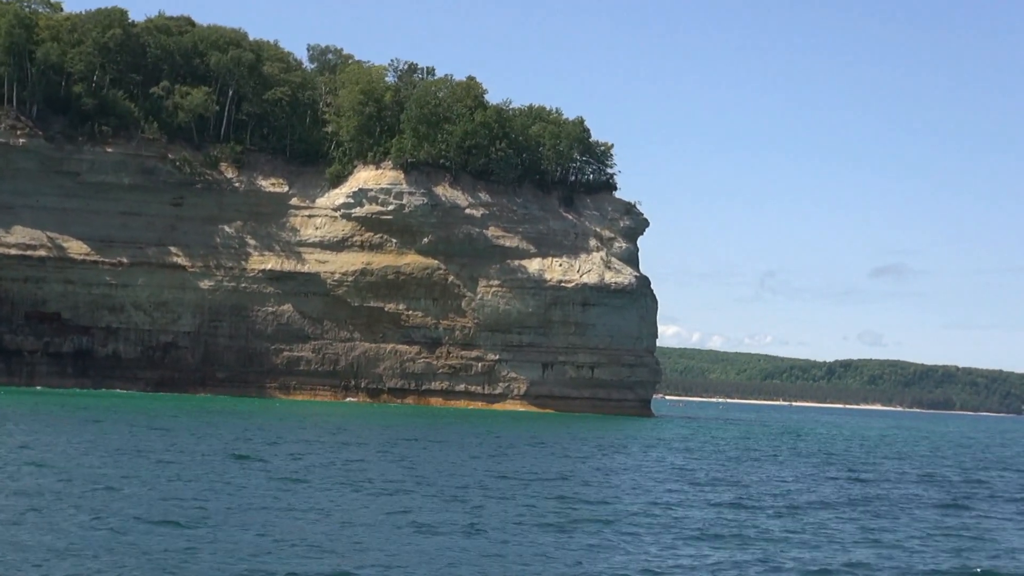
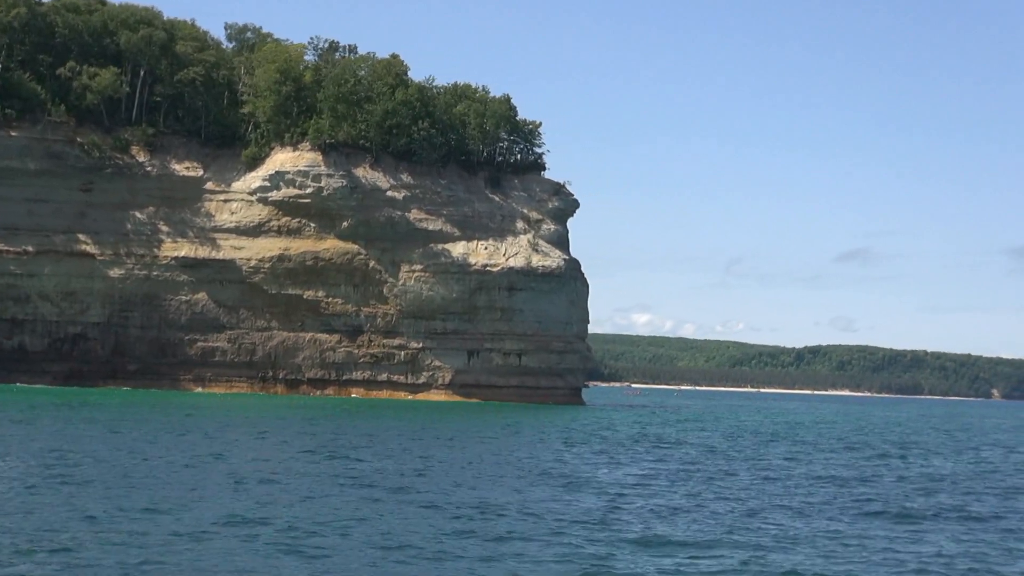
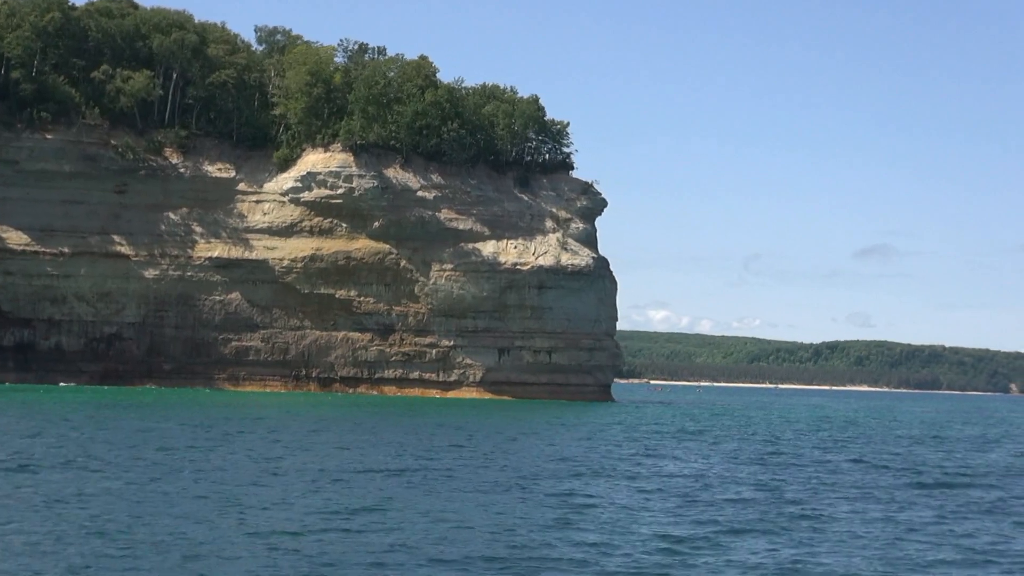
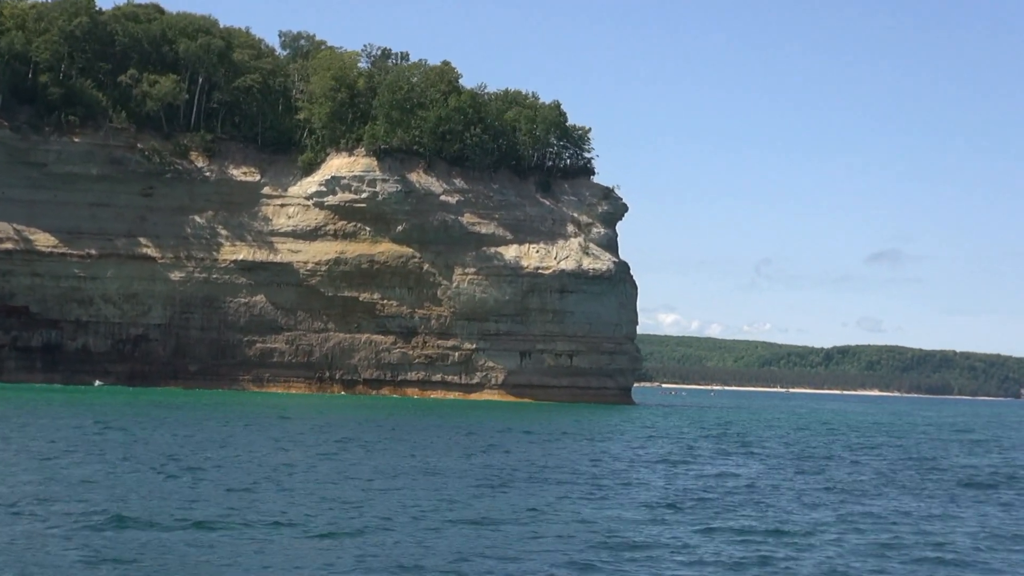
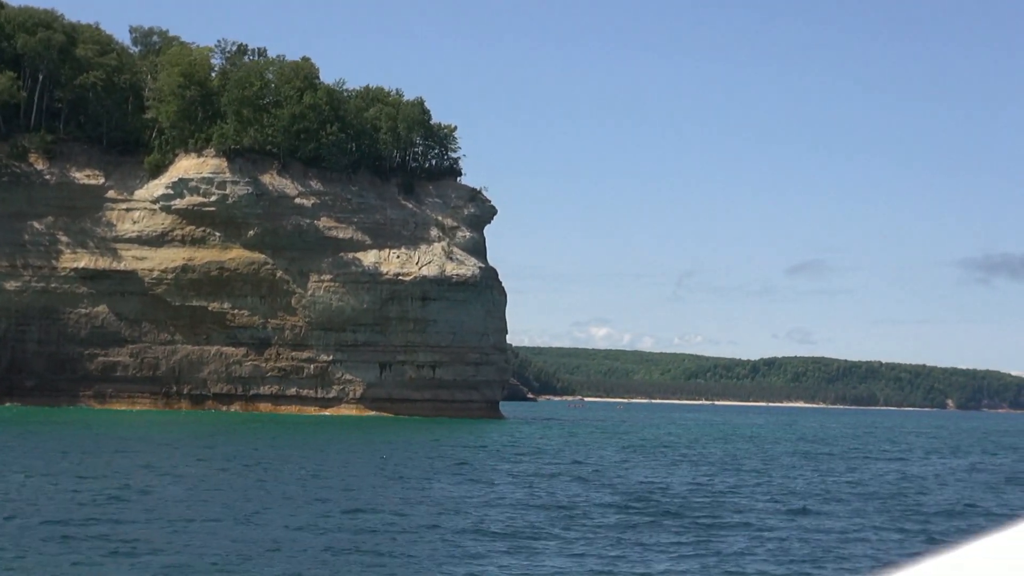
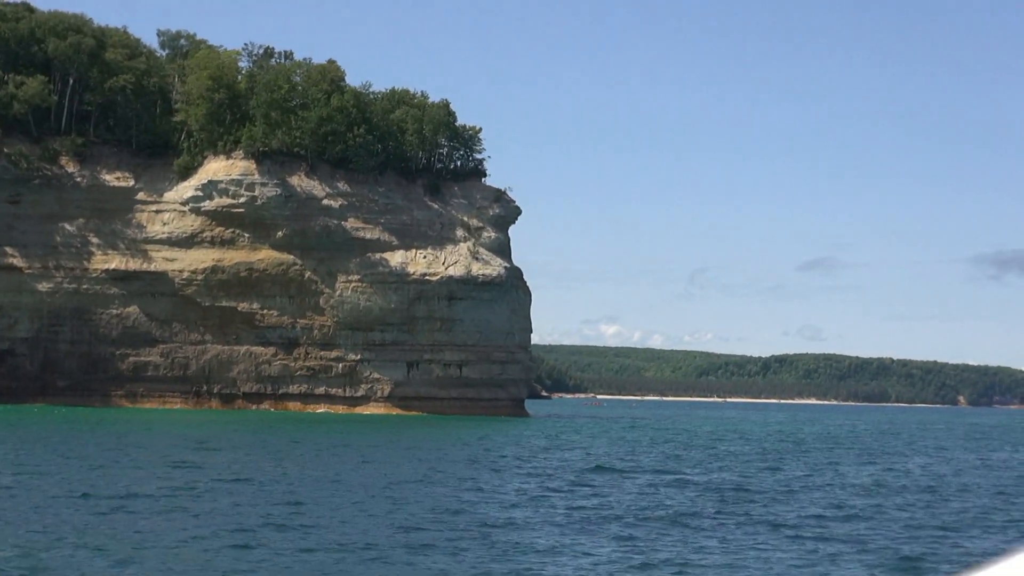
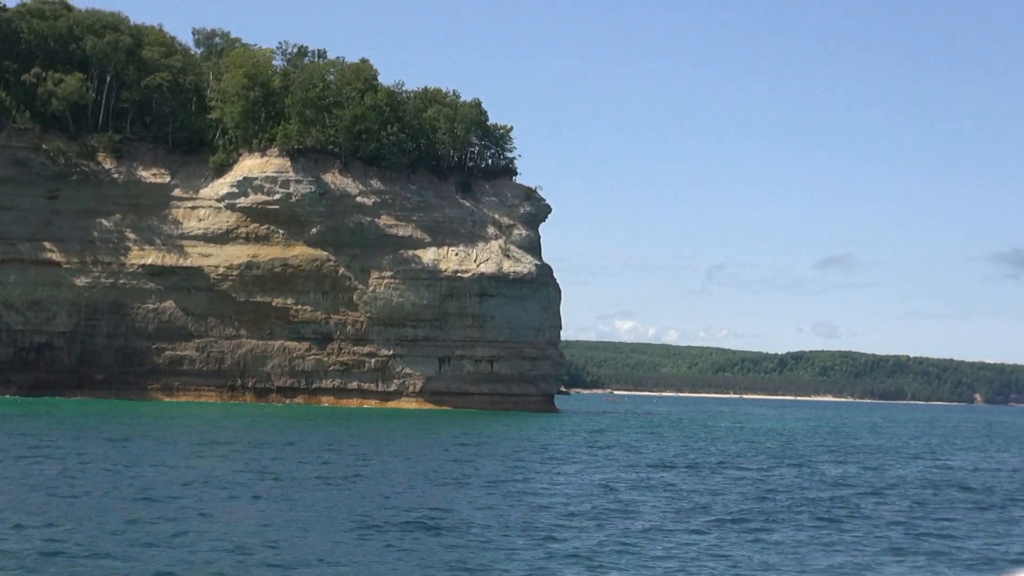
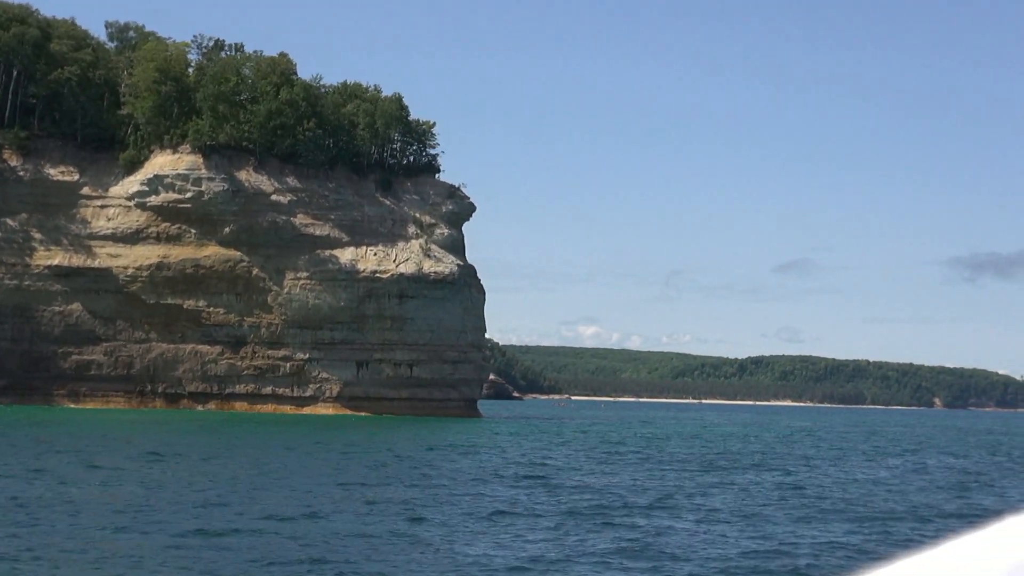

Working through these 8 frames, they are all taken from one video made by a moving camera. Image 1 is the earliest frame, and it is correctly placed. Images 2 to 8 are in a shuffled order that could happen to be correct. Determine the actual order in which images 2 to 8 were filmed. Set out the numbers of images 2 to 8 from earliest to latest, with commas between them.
4, 3, 2, 7, 6, 5, 8
